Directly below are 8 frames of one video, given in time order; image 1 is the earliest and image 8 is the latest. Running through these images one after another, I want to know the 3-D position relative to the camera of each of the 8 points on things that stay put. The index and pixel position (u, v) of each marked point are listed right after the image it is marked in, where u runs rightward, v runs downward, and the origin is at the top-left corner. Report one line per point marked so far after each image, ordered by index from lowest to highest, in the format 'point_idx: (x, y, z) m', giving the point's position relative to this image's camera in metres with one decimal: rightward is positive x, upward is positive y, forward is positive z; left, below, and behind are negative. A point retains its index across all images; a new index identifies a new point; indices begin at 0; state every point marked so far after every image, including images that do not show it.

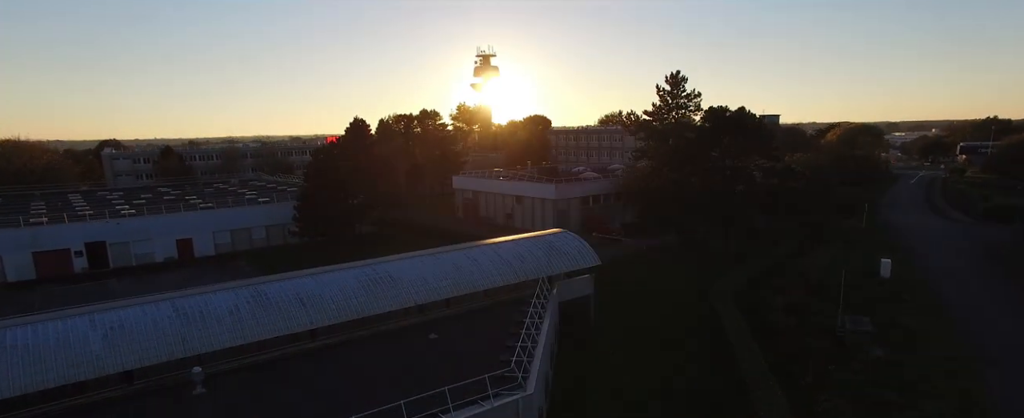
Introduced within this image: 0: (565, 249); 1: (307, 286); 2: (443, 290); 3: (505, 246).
0: (+1.3, -1.0, +15.3) m
1: (-4.0, -1.5, +11.9) m
2: (-1.4, -1.7, +12.7) m
3: (-0.2, -0.9, +14.9) m
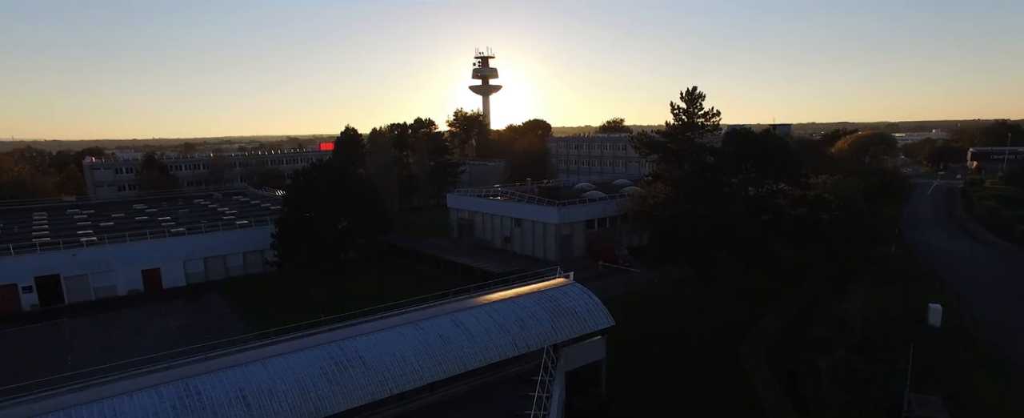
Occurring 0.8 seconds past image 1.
0: (+1.3, -2.1, +13.0) m
1: (-4.0, -2.6, +9.5) m
2: (-1.5, -2.7, +10.4) m
3: (-0.2, -2.0, +12.6) m
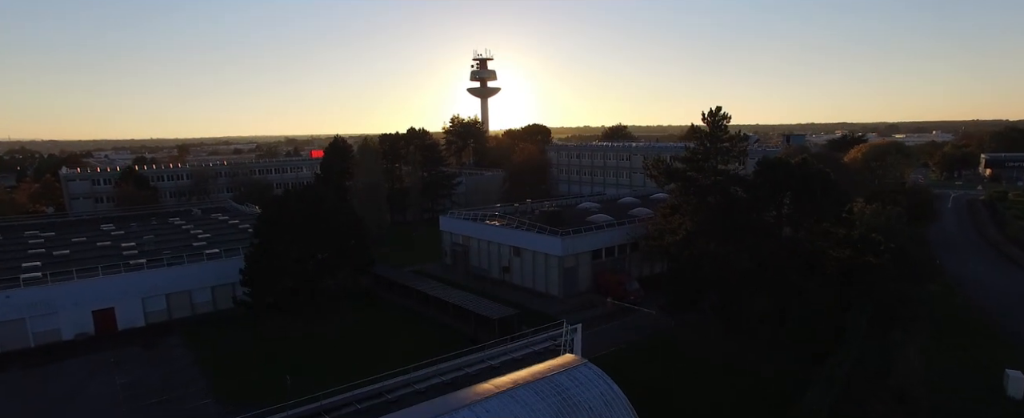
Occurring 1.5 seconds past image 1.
0: (+1.2, -3.2, +10.3) m
1: (-4.1, -3.7, +6.9) m
2: (-1.5, -3.9, +7.7) m
3: (-0.3, -3.1, +10.0) m
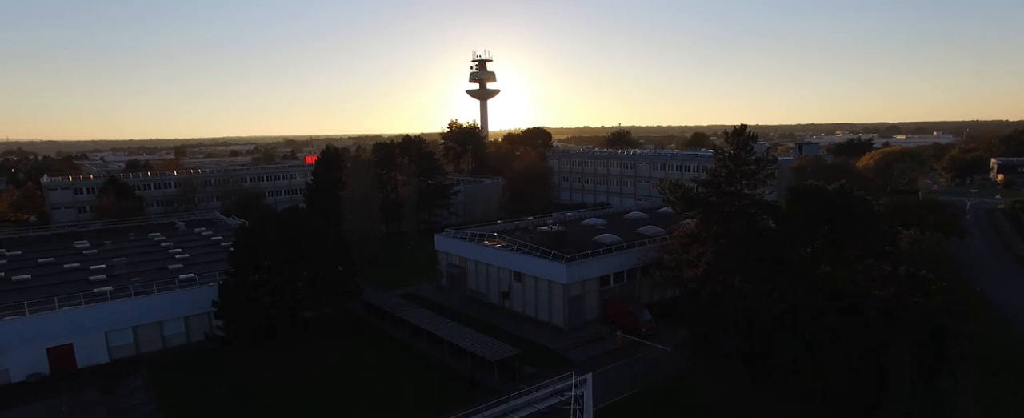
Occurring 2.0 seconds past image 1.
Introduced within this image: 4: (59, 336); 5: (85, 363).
0: (+1.3, -4.0, +8.3) m
1: (-4.0, -4.5, +4.9) m
2: (-1.5, -4.7, +5.7) m
3: (-0.2, -3.9, +8.0) m
4: (-14.0, -3.9, +19.2) m
5: (-13.6, -4.9, +19.7) m
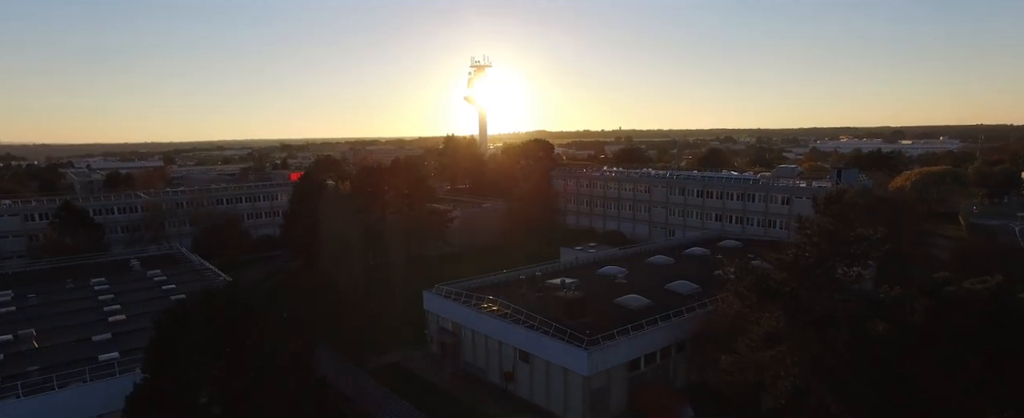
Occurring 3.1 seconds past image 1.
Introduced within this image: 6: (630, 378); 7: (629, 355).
0: (+1.4, -5.8, +3.6) m
1: (-3.9, -6.3, +0.1) m
2: (-1.3, -6.5, +1.0) m
3: (-0.1, -5.7, +3.2) m
4: (-13.8, -5.8, +14.4) m
5: (-13.4, -6.8, +14.9) m
6: (+3.4, -4.9, +17.8) m
7: (+3.3, -4.1, +17.5) m
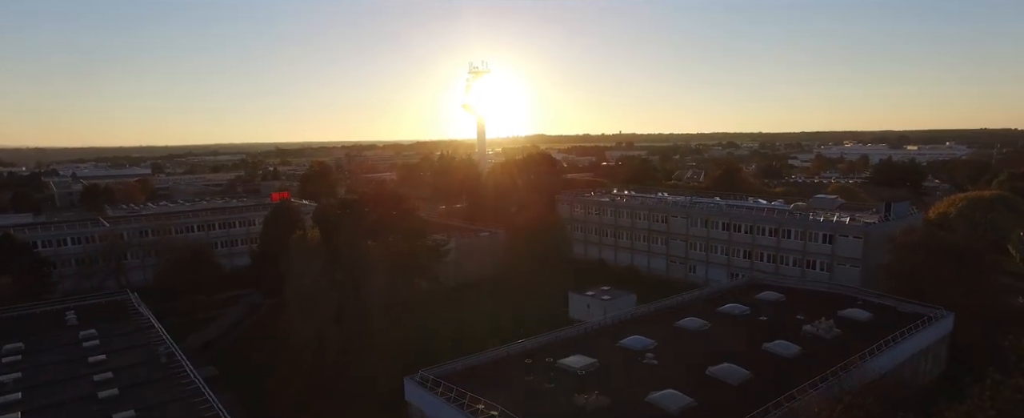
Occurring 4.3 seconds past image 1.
0: (+1.5, -7.7, -1.2) m
1: (-3.8, -8.2, -4.7) m
2: (-1.2, -8.4, -3.8) m
3: (0.0, -7.6, -1.6) m
4: (-13.7, -7.7, +9.5) m
5: (-13.3, -8.7, +10.1) m
6: (+3.5, -6.8, +13.0) m
7: (+3.4, -6.1, +12.7) m
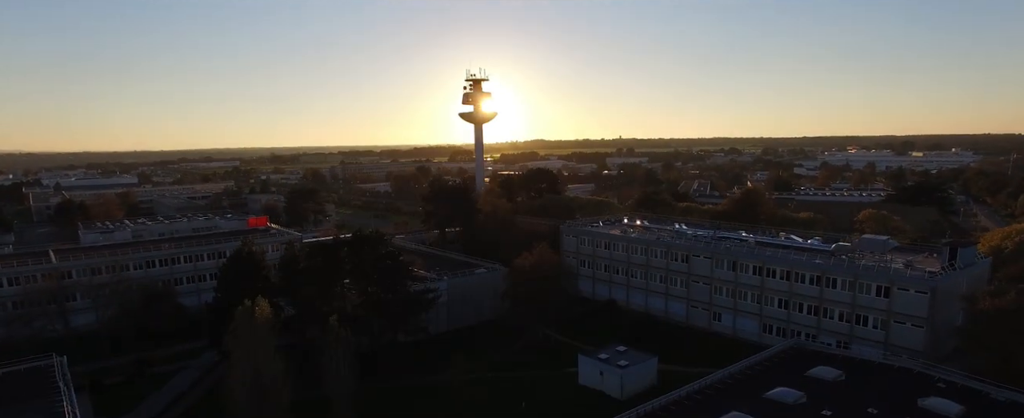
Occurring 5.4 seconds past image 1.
0: (+1.5, -9.7, -6.1) m
1: (-3.7, -10.1, -9.6) m
2: (-1.2, -10.3, -8.7) m
3: (0.0, -9.6, -6.5) m
4: (-13.7, -9.7, +4.6) m
5: (-13.3, -10.7, +5.2) m
6: (+3.5, -8.8, +8.1) m
7: (+3.4, -8.1, +7.8) m
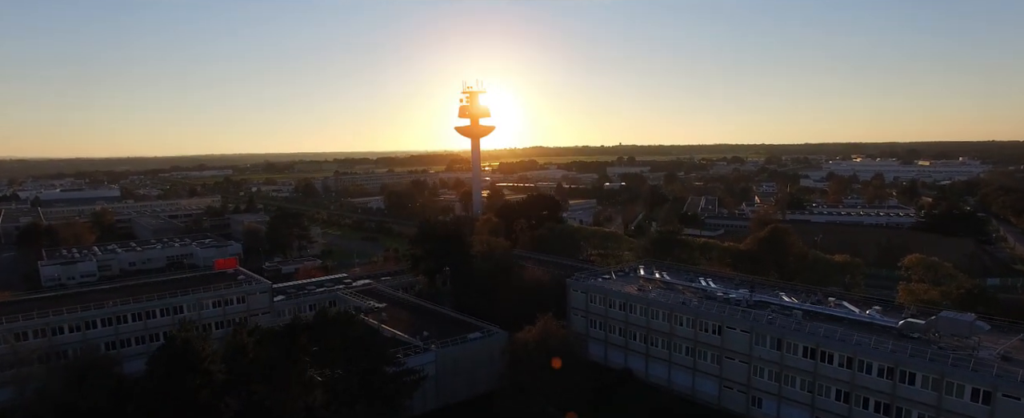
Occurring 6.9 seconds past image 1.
0: (+1.6, -12.3, -11.8) m
1: (-3.7, -12.8, -15.3) m
2: (-1.1, -13.0, -14.4) m
3: (+0.1, -12.2, -12.2) m
4: (-13.7, -12.4, -1.1) m
5: (-13.3, -13.4, -0.5) m
6: (+3.5, -11.6, +2.5) m
7: (+3.4, -10.8, +2.1) m
